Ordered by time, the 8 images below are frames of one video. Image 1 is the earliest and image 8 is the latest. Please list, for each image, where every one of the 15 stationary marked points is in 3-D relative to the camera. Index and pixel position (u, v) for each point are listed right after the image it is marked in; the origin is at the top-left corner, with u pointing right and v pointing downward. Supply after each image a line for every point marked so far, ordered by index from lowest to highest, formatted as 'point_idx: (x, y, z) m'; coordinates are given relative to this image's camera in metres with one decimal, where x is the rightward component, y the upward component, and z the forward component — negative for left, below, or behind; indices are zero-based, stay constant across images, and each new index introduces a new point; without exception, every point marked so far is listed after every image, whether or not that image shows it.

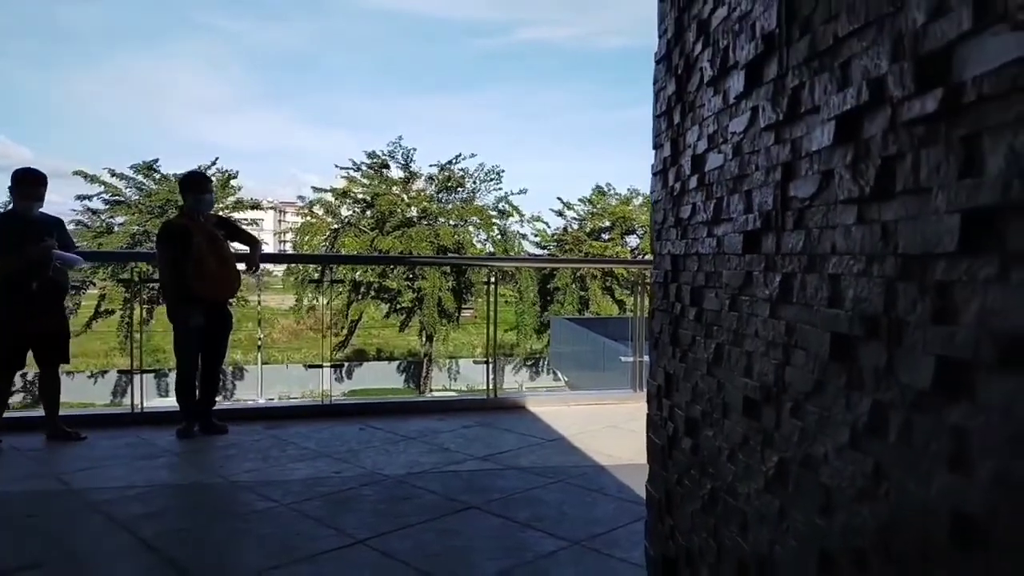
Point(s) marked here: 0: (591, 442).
0: (+0.5, -0.9, +4.5) m
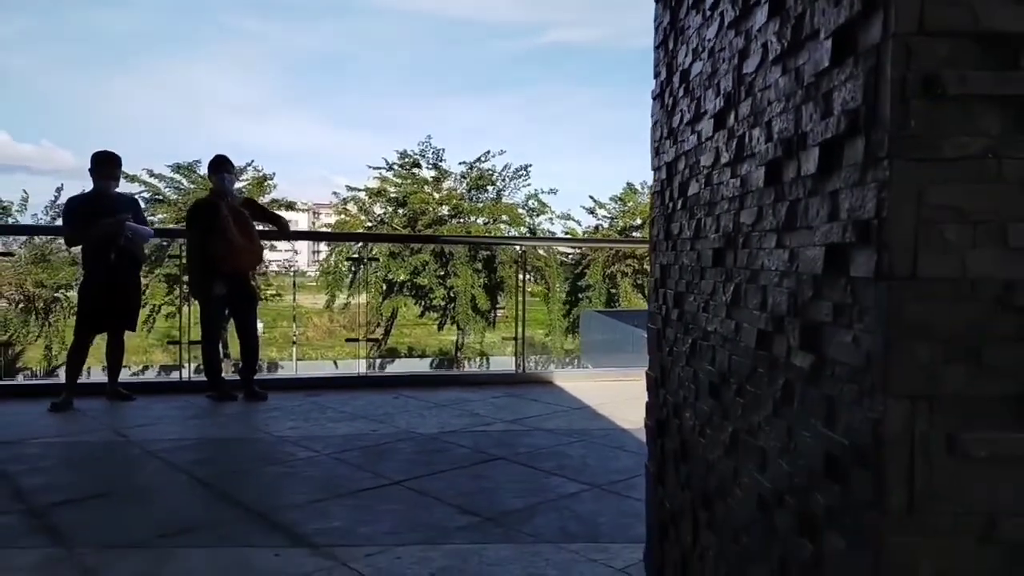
0: (+0.7, -0.8, +4.7) m
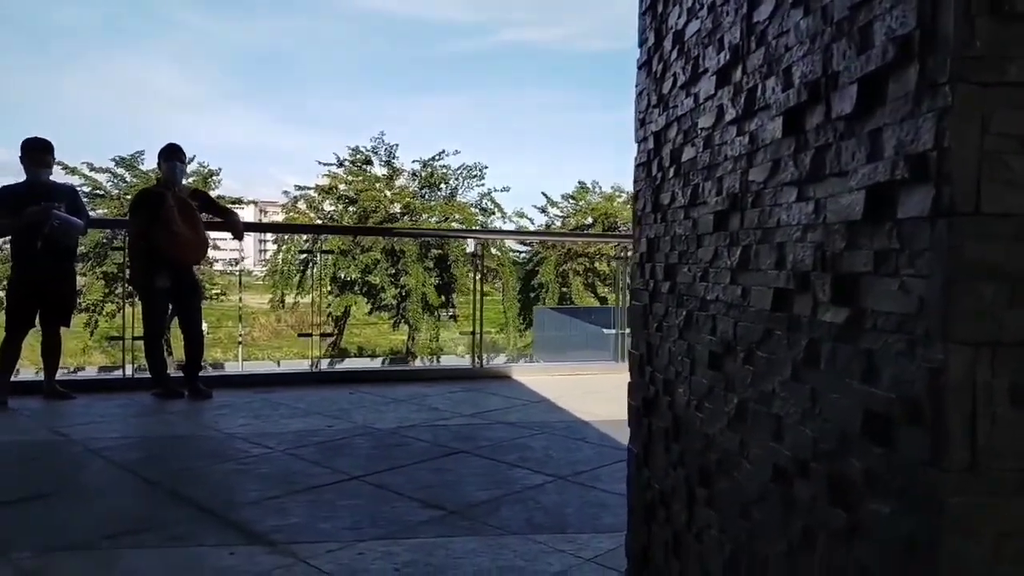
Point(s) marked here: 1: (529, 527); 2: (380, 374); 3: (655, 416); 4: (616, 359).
0: (+0.4, -0.7, +4.6) m
1: (+0.1, -0.8, +2.5) m
2: (-1.0, -0.6, +5.6) m
3: (+0.2, -0.2, +1.2) m
4: (+0.9, -0.6, +6.3) m
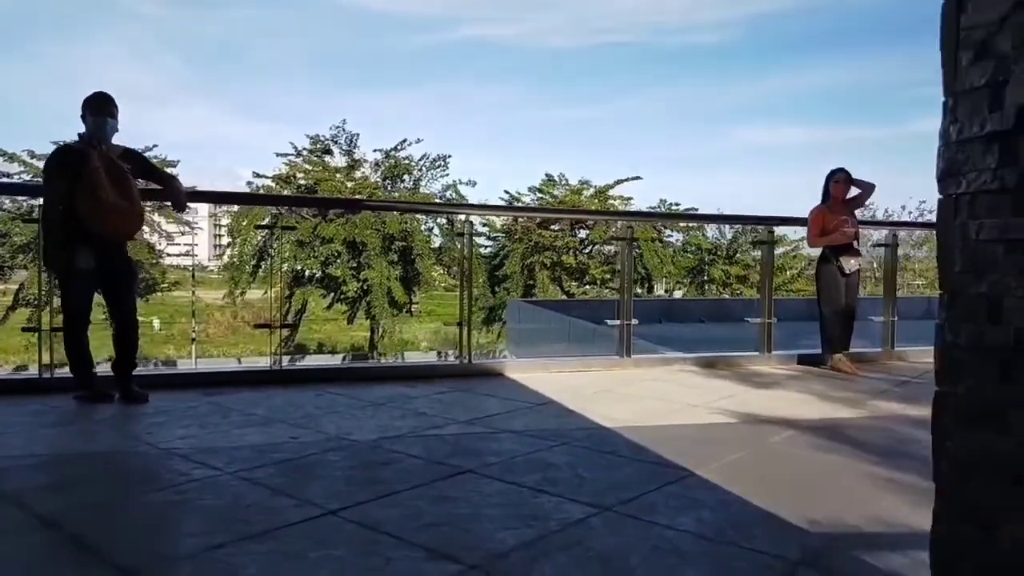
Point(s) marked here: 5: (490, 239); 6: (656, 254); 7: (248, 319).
0: (+0.4, -0.6, +3.9) m
1: (+0.2, -0.7, +1.7) m
2: (-1.1, -0.5, +4.9) m
3: (+0.4, -0.1, +0.5) m
4: (+0.8, -0.5, +5.6) m
5: (-0.2, +0.3, +5.4) m
6: (+1.0, +0.3, +5.7) m
7: (-1.7, -0.2, +4.9) m
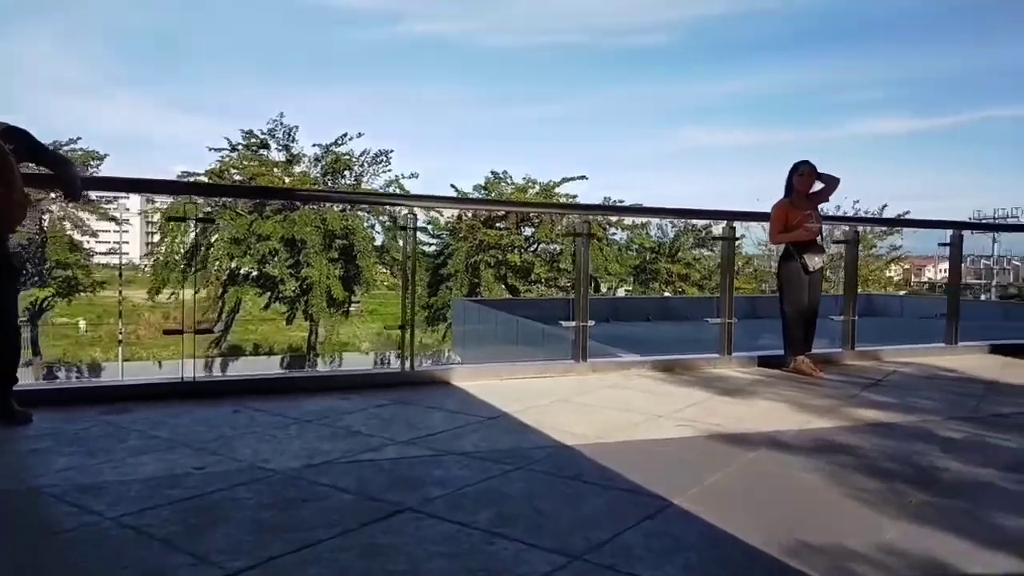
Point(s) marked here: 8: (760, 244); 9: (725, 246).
0: (+0.2, -0.6, +3.5) m
1: (+0.1, -0.7, +1.3) m
2: (-1.4, -0.5, +4.3) m
3: (+0.4, -0.1, +0.1) m
4: (+0.4, -0.5, +5.2) m
5: (-0.5, +0.3, +5.0) m
6: (+0.6, +0.3, +5.4) m
7: (-2.0, -0.2, +4.3) m
8: (+1.8, +0.4, +5.6) m
9: (+1.6, +0.3, +5.6) m
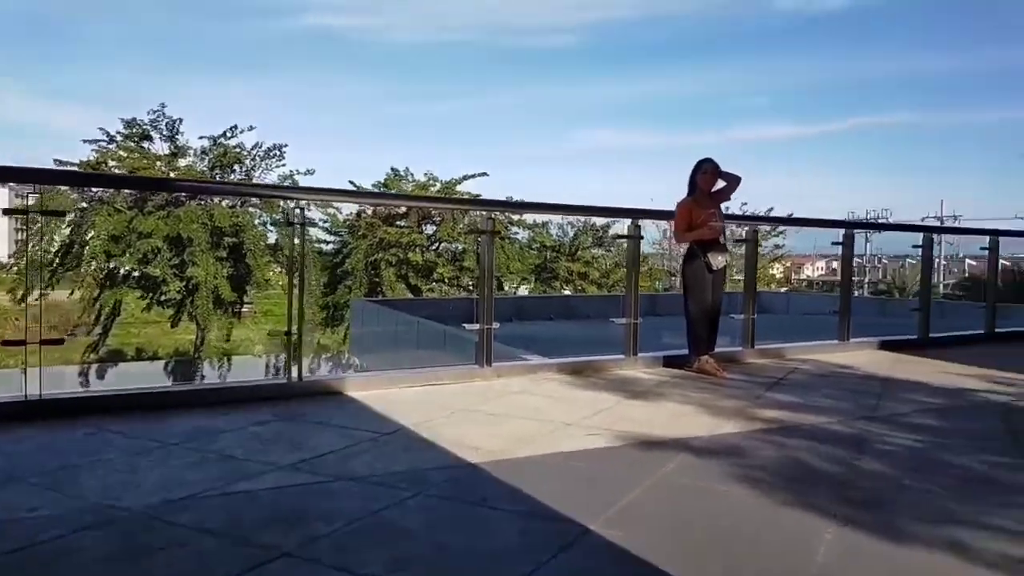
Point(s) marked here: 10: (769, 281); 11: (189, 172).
0: (-0.3, -0.6, +3.2) m
1: (-0.1, -0.7, +1.1) m
2: (-1.9, -0.6, +3.8) m
3: (+0.4, -0.1, -0.1) m
4: (-0.2, -0.5, +4.9) m
5: (-1.1, +0.3, +4.6) m
6: (0.0, +0.3, +5.1) m
7: (-2.5, -0.2, +3.7) m
8: (+1.1, +0.4, +5.5) m
9: (+0.9, +0.3, +5.5) m
10: (+2.2, +0.1, +6.3) m
11: (-4.8, +1.7, +10.9) m
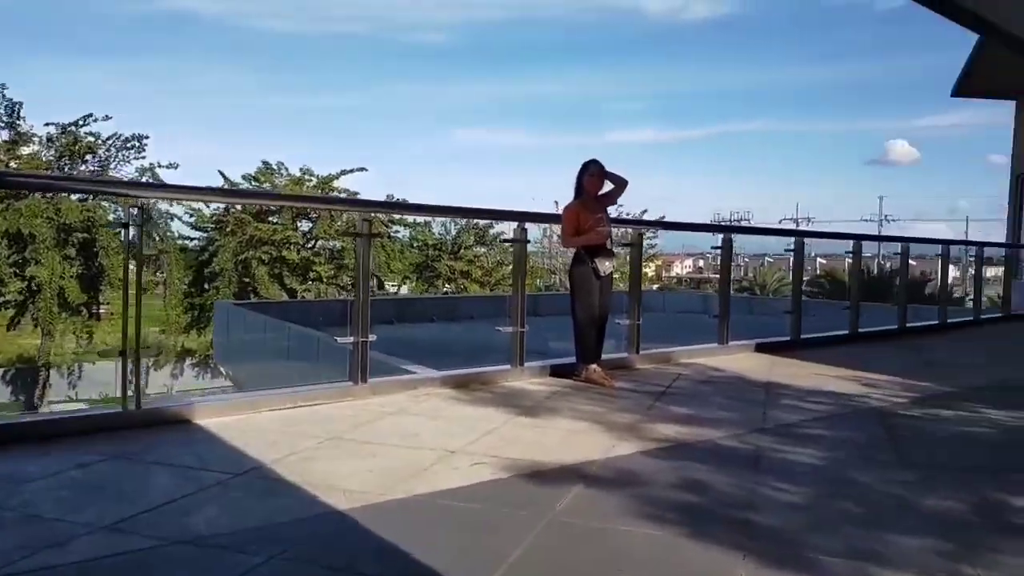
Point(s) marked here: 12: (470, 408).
0: (-0.7, -0.7, +2.8) m
1: (-0.2, -0.8, +0.7) m
2: (-2.4, -0.6, +3.2) m
3: (+0.5, -0.2, -0.3) m
4: (-1.0, -0.5, +4.5) m
5: (-1.8, +0.3, +4.0) m
6: (-0.8, +0.2, +4.7) m
7: (-3.0, -0.2, +3.0) m
8: (+0.2, +0.3, +5.3) m
9: (0.0, +0.3, +5.3) m
10: (+1.2, +0.1, +6.3) m
11: (-6.4, +1.7, +9.7) m
12: (-0.2, -0.7, +4.0) m
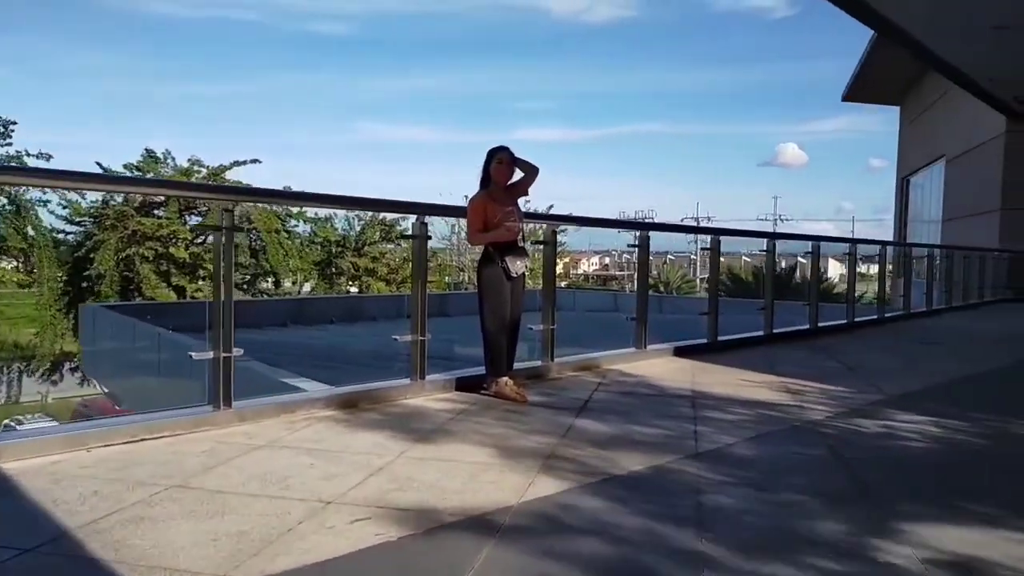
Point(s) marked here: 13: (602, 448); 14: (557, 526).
0: (-1.1, -0.7, +2.1) m
1: (-0.3, -0.8, +0.1) m
2: (-2.8, -0.7, +2.3) m
3: (+0.5, -0.2, -0.9) m
4: (-1.5, -0.6, +3.8) m
5: (-2.3, +0.2, +3.2) m
6: (-1.4, +0.2, +4.0) m
7: (-3.4, -0.3, +2.0) m
8: (-0.4, +0.3, +4.7) m
9: (-0.6, +0.3, +4.6) m
10: (+0.5, 0.0, +5.8) m
11: (-7.5, +1.7, +8.2) m
12: (-0.7, -0.7, +3.4) m
13: (+0.4, -0.7, +3.3) m
14: (+0.1, -0.8, +2.4) m
